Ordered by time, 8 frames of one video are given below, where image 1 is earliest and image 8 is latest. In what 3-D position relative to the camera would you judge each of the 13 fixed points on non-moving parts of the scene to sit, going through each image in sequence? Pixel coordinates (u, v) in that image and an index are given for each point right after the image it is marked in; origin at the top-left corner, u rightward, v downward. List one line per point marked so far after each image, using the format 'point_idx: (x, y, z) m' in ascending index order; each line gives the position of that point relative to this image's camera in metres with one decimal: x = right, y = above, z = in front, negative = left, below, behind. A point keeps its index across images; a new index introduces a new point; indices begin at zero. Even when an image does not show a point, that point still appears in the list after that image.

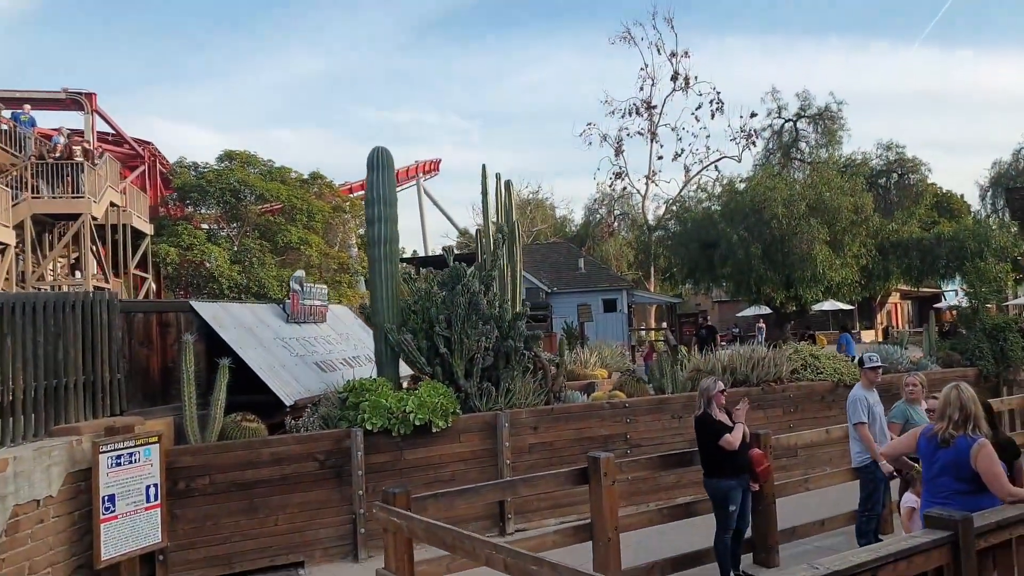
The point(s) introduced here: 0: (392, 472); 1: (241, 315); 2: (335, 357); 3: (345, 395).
0: (-1.1, -1.7, +7.3) m
1: (-2.9, -0.3, +8.5) m
2: (-2.1, -0.8, +9.3) m
3: (-1.6, -1.0, +7.5) m
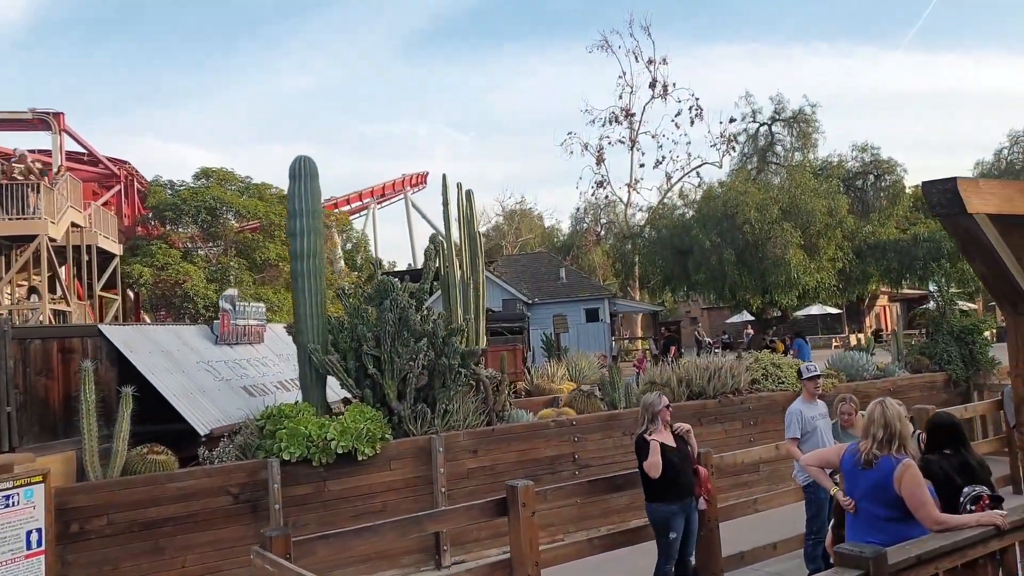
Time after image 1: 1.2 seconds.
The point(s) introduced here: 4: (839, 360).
0: (-1.7, -1.9, +6.8) m
1: (-3.5, -0.5, +8.0) m
2: (-2.7, -1.0, +8.8) m
3: (-2.2, -1.2, +7.0) m
4: (+4.3, -1.0, +10.4) m
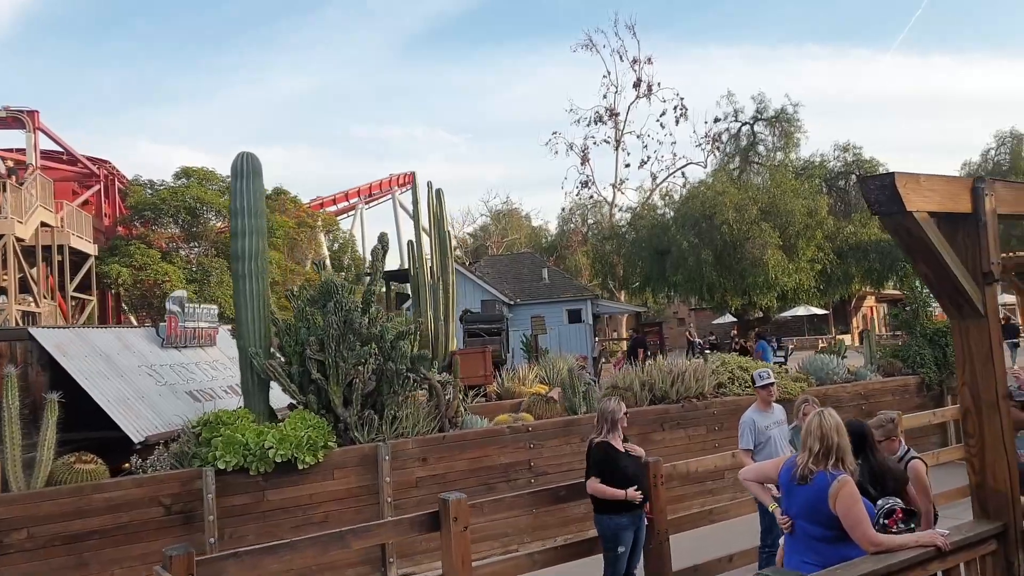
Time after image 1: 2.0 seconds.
0: (-2.1, -1.9, +6.6) m
1: (-4.0, -0.5, +7.7) m
2: (-3.2, -1.1, +8.5) m
3: (-2.7, -1.2, +6.7) m
4: (+3.8, -1.0, +10.1) m
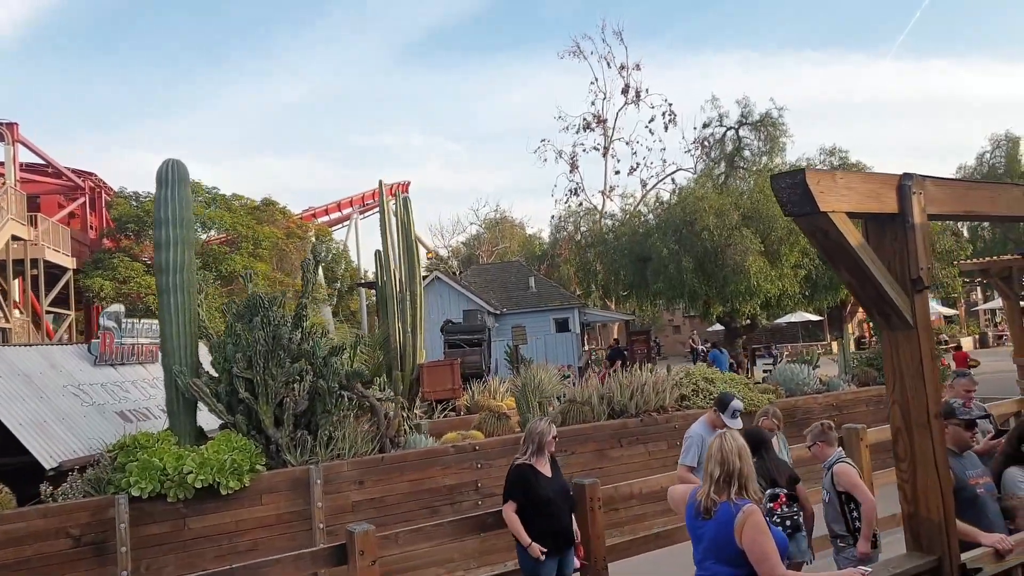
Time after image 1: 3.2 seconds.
0: (-2.7, -2.0, +6.2) m
1: (-4.5, -0.7, +7.3) m
2: (-3.7, -1.2, +8.2) m
3: (-3.2, -1.3, +6.3) m
4: (+3.3, -1.1, +9.7) m
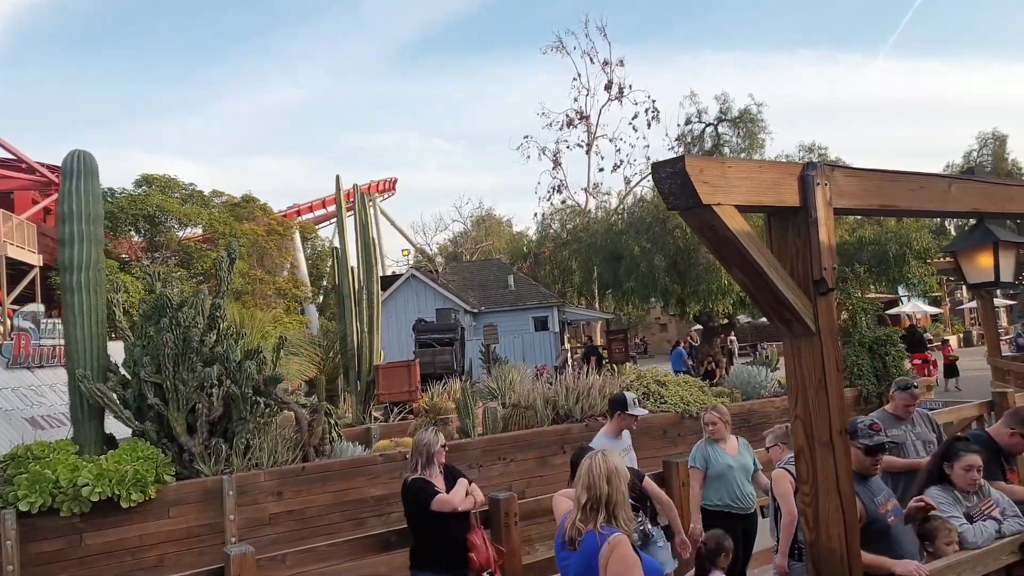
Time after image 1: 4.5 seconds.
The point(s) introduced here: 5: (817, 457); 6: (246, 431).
0: (-3.2, -2.0, +5.8) m
1: (-5.1, -0.7, +6.9) m
2: (-4.3, -1.2, +7.8) m
3: (-3.8, -1.3, +5.9) m
4: (+2.7, -1.1, +9.4) m
5: (+1.2, -0.7, +3.1) m
6: (-2.2, -1.2, +6.6) m
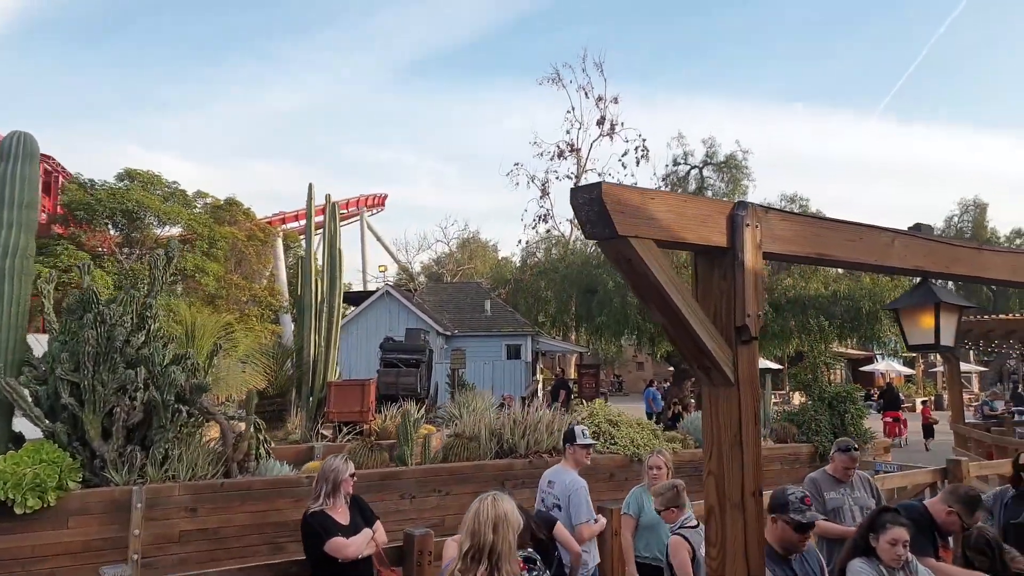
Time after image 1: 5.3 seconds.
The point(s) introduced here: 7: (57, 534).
0: (-3.8, -1.9, +5.4) m
1: (-5.6, -0.5, +6.5) m
2: (-4.9, -1.1, +7.4) m
3: (-4.3, -1.2, +5.6) m
4: (+2.1, -1.6, +9.1) m
5: (+0.8, -0.8, +2.9) m
6: (-2.7, -1.2, +6.2) m
7: (-3.3, -1.8, +5.7) m
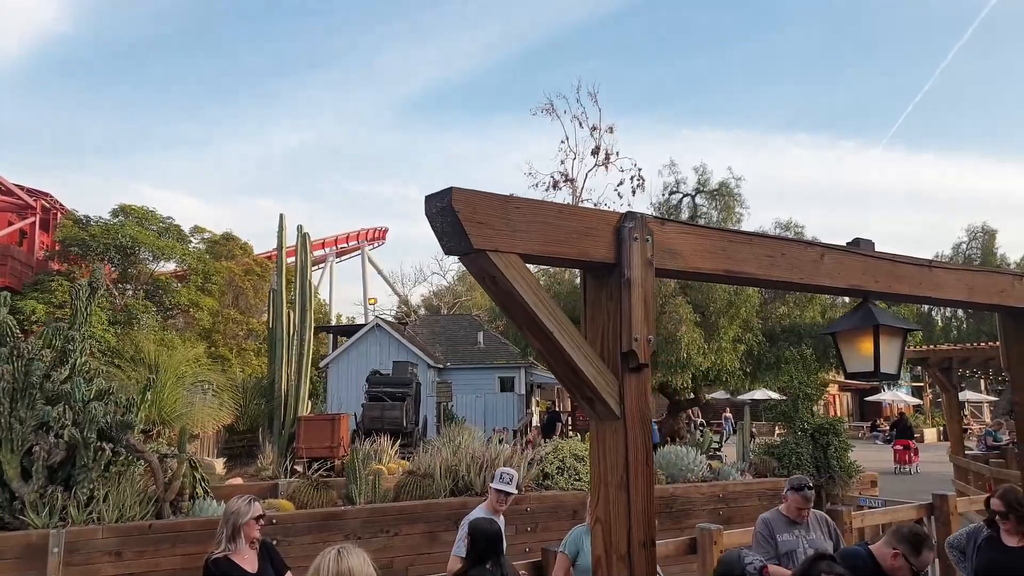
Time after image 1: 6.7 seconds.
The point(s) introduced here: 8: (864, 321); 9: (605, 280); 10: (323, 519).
0: (-4.2, -2.1, +5.0) m
1: (-6.0, -0.7, +6.2) m
2: (-5.3, -1.4, +7.1) m
3: (-4.7, -1.4, +5.2) m
4: (+1.7, -1.9, +8.7) m
5: (+0.3, -0.9, +2.5) m
6: (-3.2, -1.4, +5.9) m
7: (-3.7, -2.0, +5.3) m
8: (+1.5, -0.1, +3.4) m
9: (+0.3, 0.0, +2.7) m
10: (-1.5, -1.9, +6.5) m
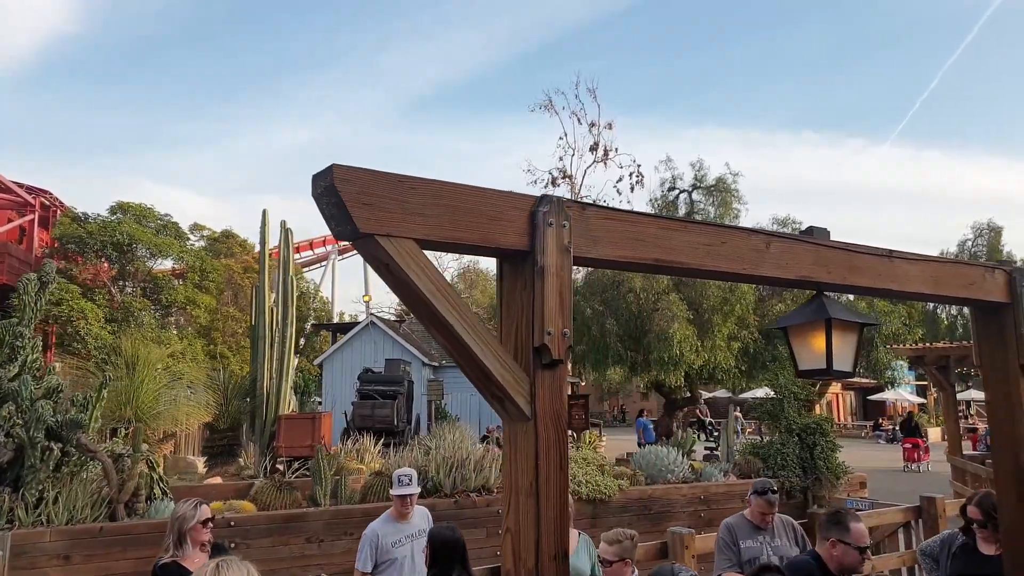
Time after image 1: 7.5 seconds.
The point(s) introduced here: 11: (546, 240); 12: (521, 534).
0: (-4.5, -2.1, +4.9) m
1: (-6.3, -0.7, +6.1) m
2: (-5.5, -1.3, +6.9) m
3: (-5.0, -1.4, +5.1) m
4: (+1.5, -1.8, +8.5) m
5: (0.0, -0.9, +2.3) m
6: (-3.4, -1.4, +5.7) m
7: (-4.0, -1.9, +5.2) m
8: (+1.2, -0.1, +3.1) m
9: (0.0, +0.1, +2.4) m
10: (-1.8, -1.9, +6.3) m
11: (+0.1, +0.1, +2.4) m
12: (0.0, -0.7, +2.3) m
